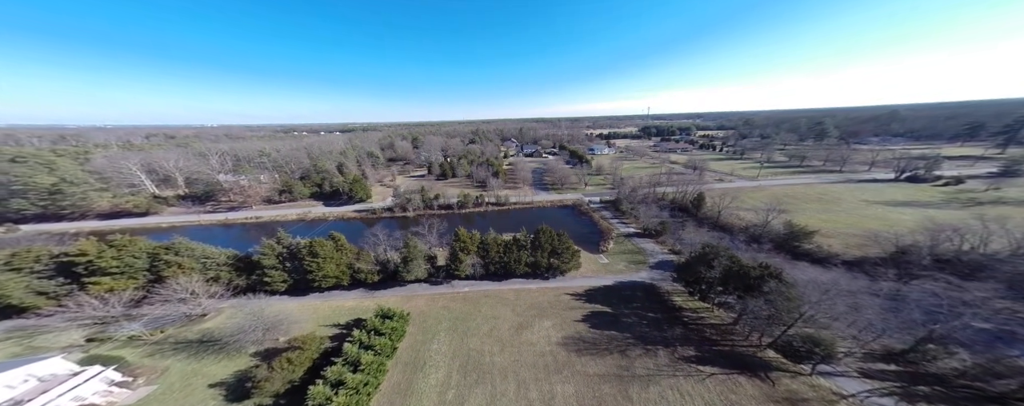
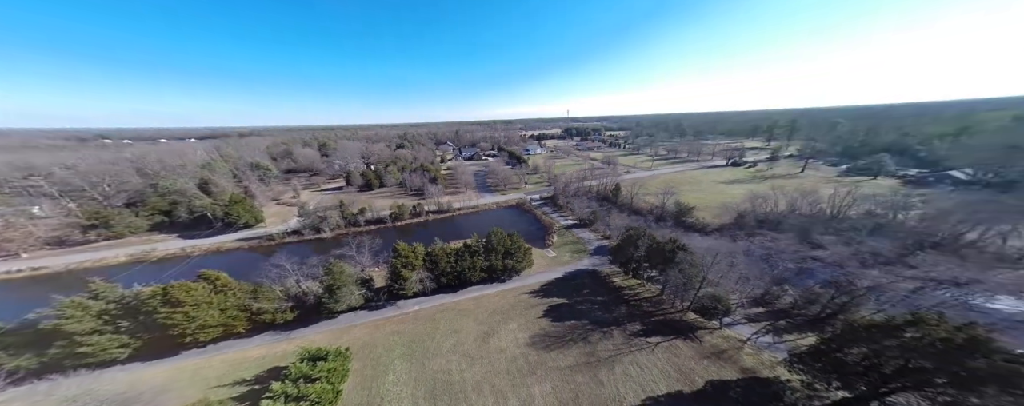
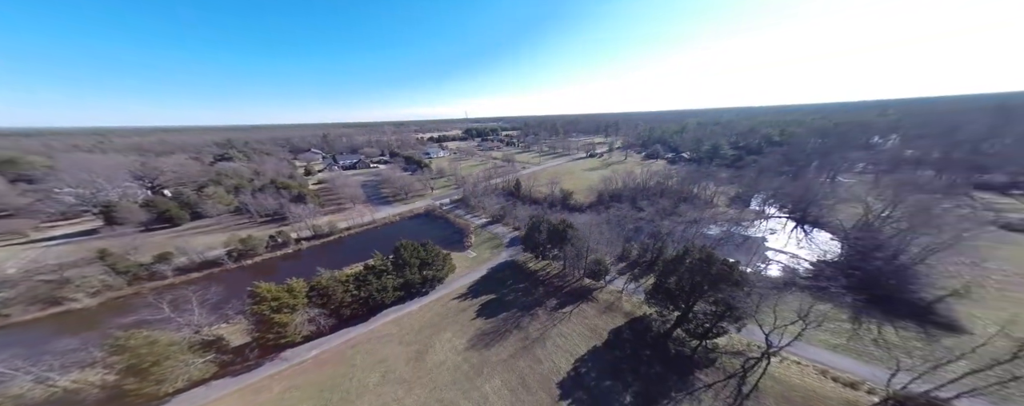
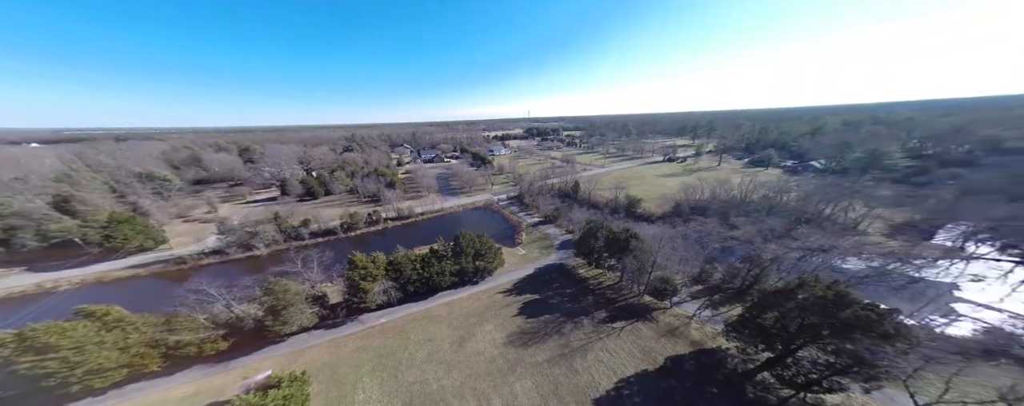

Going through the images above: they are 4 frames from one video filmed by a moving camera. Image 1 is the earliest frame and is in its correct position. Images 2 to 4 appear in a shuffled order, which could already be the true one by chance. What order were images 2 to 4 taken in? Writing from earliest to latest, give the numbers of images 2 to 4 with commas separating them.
2, 4, 3
